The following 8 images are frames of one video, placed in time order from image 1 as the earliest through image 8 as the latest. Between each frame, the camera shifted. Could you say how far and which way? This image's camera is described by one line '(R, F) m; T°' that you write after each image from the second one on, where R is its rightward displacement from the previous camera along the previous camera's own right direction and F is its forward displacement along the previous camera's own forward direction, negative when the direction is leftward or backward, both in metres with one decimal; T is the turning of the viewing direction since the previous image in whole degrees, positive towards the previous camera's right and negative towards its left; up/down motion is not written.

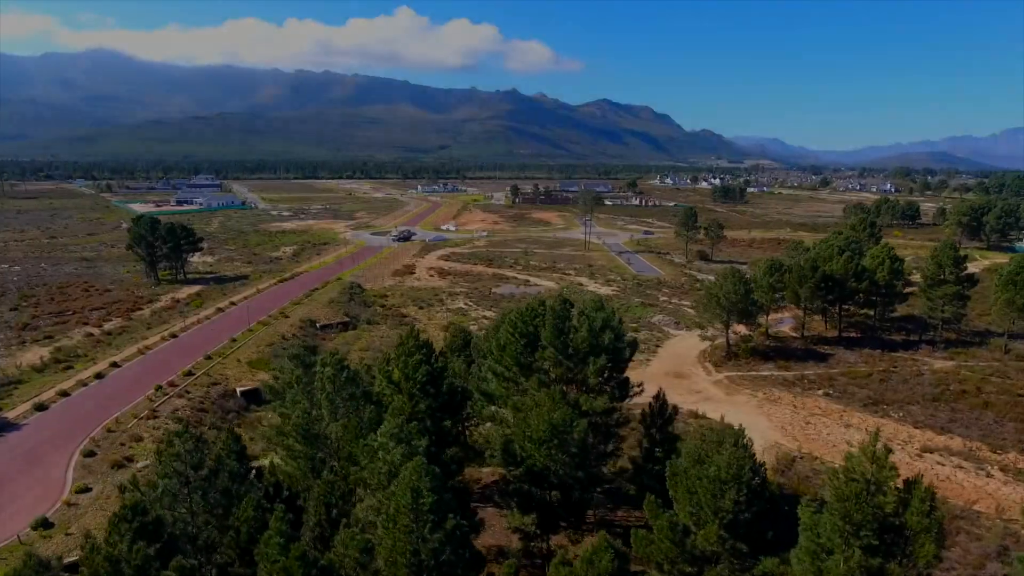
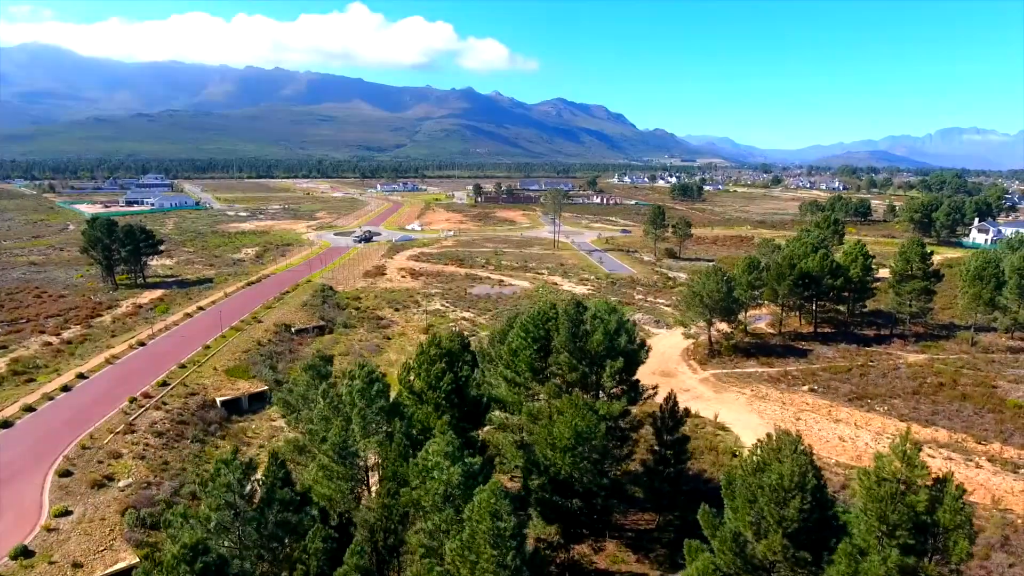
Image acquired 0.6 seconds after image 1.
(-1.6, +0.6) m; +4°
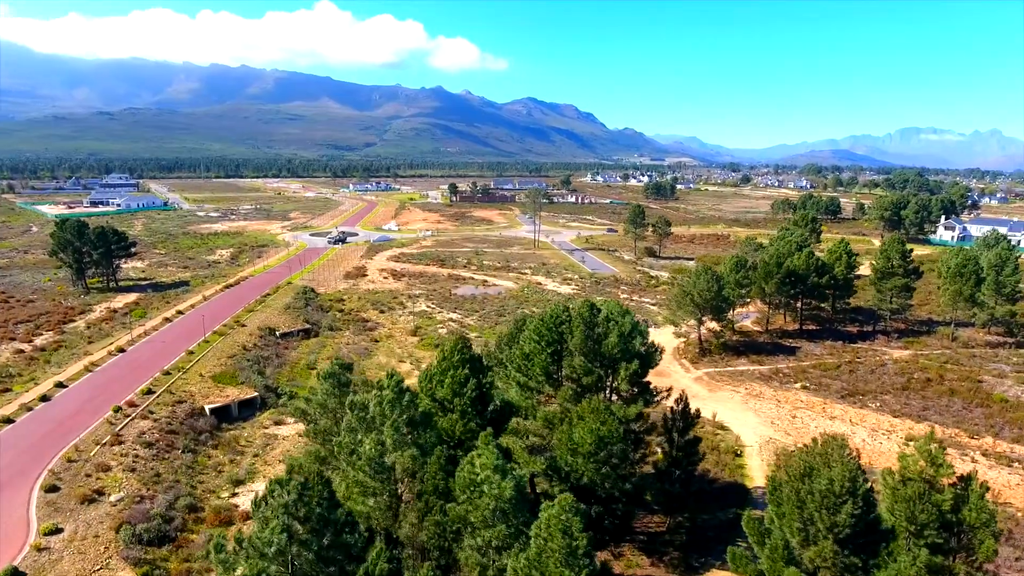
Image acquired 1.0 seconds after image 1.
(-1.2, +0.4) m; +3°
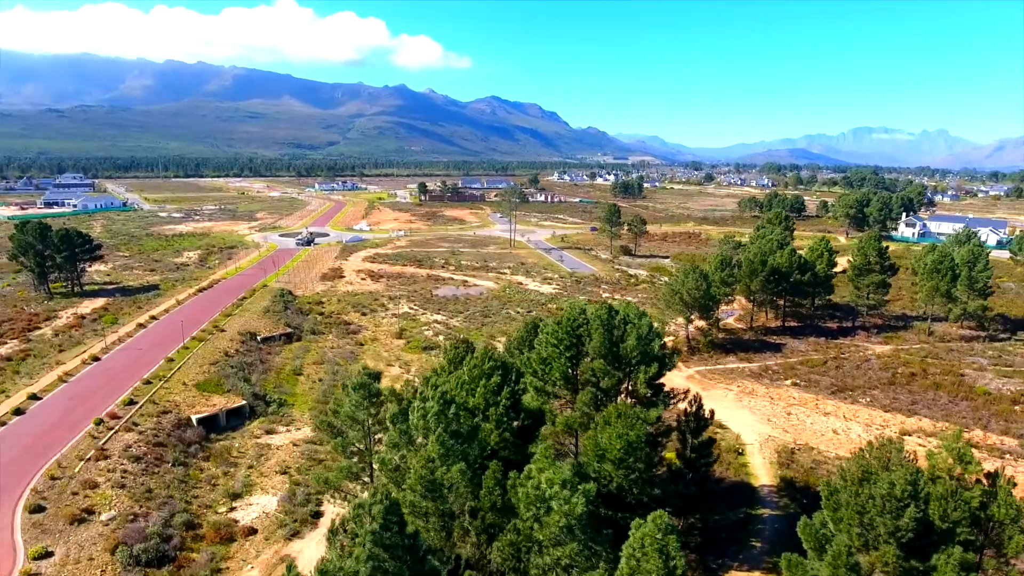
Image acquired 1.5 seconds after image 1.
(-1.5, +0.5) m; +3°
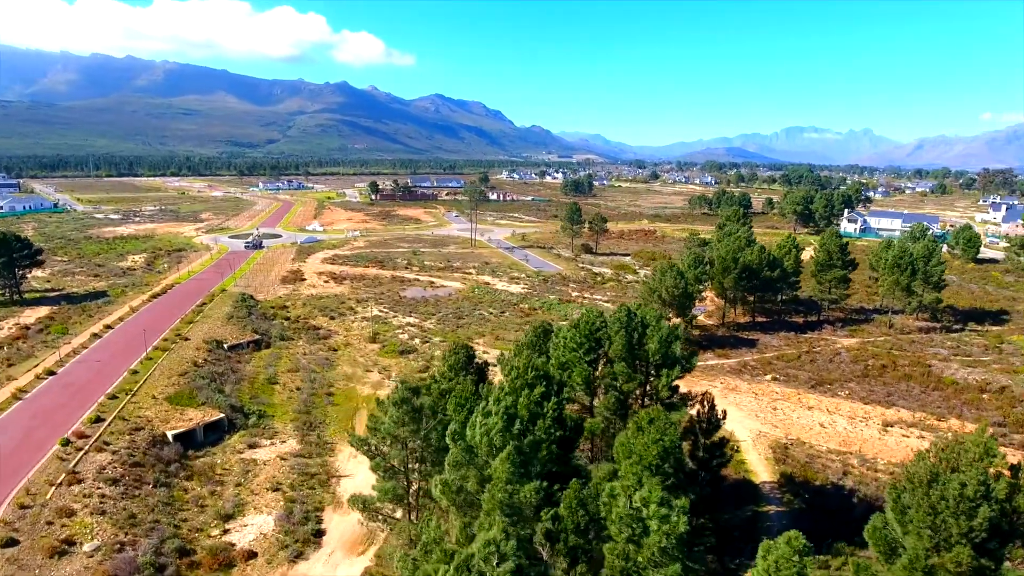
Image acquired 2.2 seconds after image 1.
(-2.0, +0.7) m; +5°
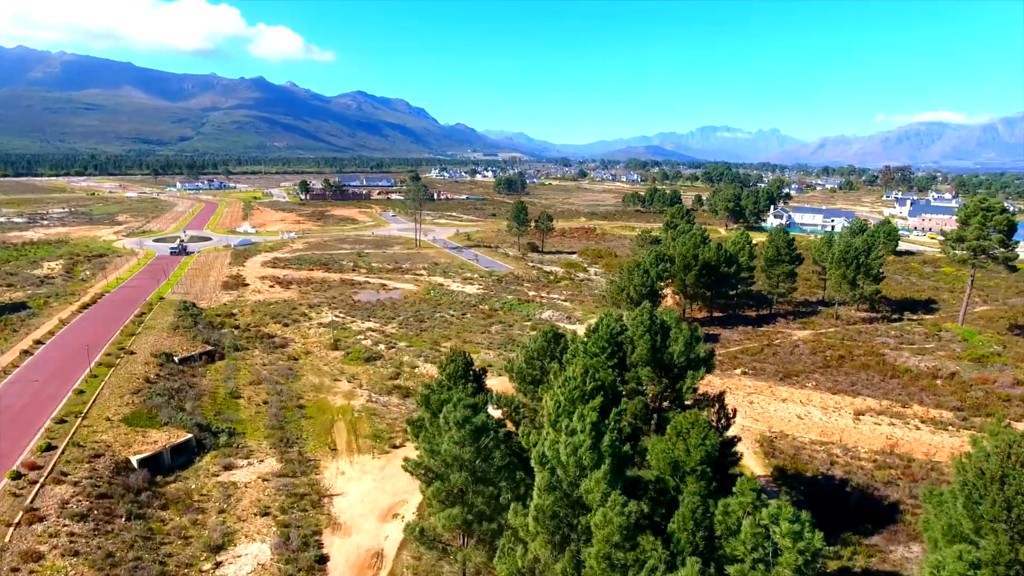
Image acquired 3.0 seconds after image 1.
(-2.5, +0.9) m; +6°
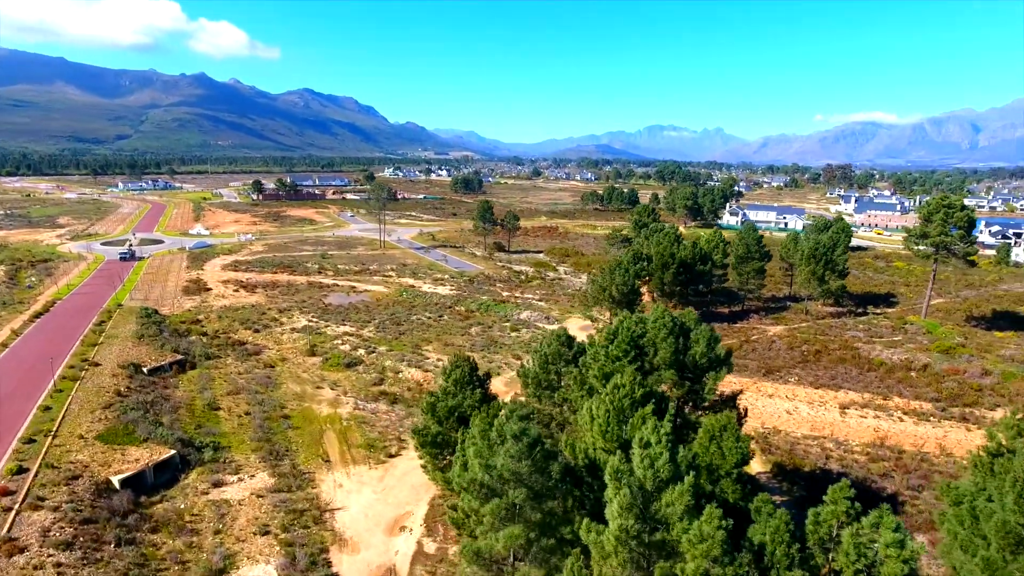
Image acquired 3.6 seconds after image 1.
(-1.8, +0.6) m; +4°
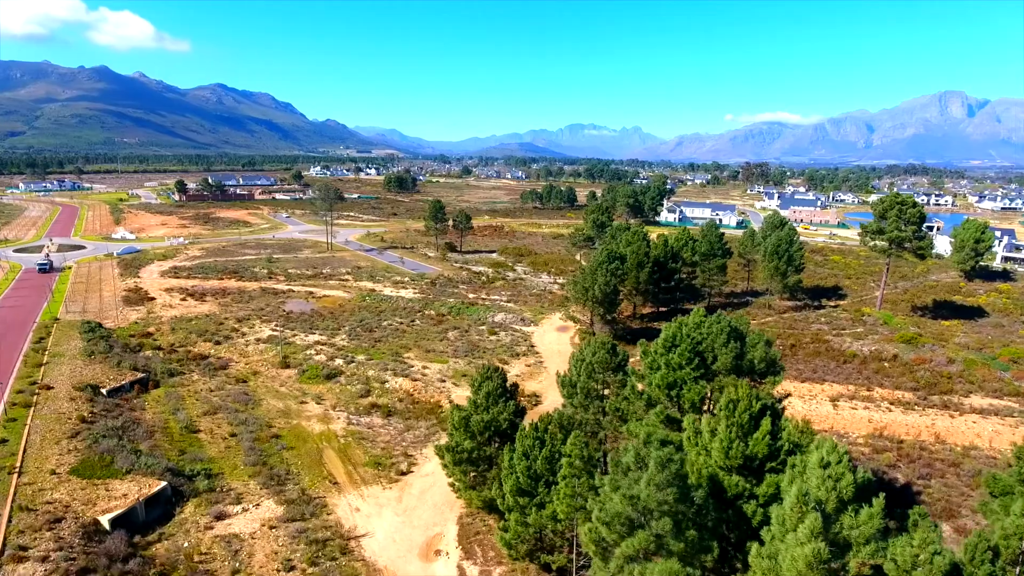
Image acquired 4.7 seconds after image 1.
(-3.4, +1.2) m; +6°
